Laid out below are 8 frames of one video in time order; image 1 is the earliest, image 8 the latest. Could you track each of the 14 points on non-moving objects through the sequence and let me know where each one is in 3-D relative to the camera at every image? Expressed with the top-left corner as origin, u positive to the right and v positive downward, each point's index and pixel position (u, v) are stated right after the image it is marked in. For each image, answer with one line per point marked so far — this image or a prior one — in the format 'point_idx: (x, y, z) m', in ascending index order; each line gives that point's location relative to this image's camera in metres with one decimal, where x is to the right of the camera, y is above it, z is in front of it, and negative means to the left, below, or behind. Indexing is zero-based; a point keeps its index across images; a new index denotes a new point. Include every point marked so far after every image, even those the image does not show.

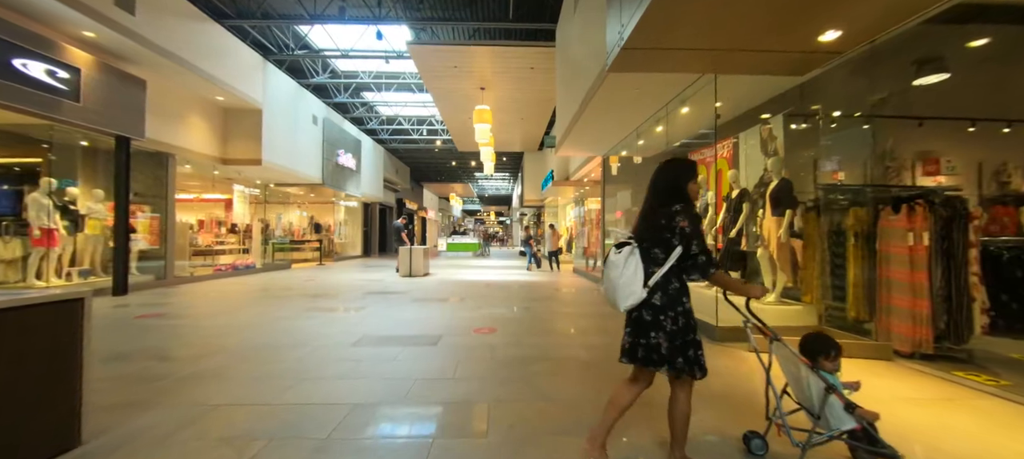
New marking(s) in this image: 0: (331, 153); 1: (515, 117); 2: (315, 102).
0: (-6.3, +2.7, +14.0) m
1: (+0.1, +3.8, +13.7) m
2: (-6.2, +4.1, +12.6) m
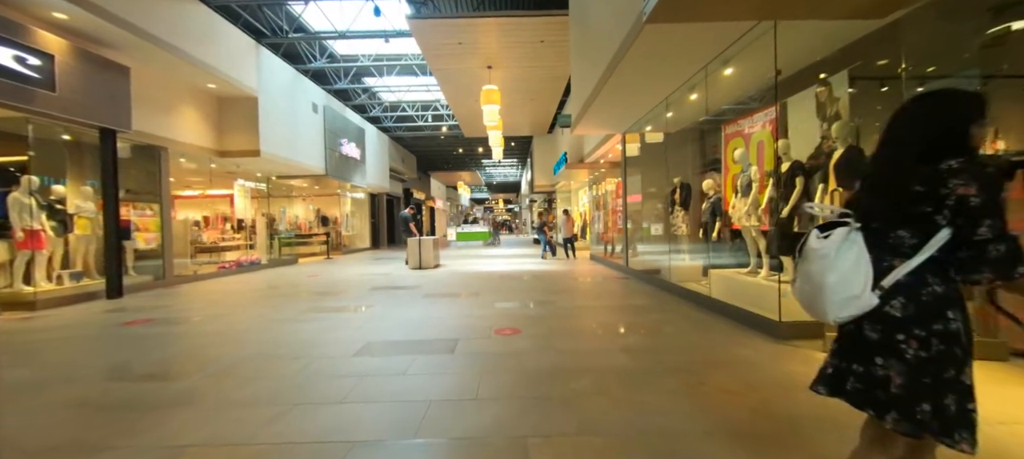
0: (-6.0, +2.9, +13.5) m
1: (+0.4, +4.2, +13.0) m
2: (-6.0, +4.3, +12.0) m
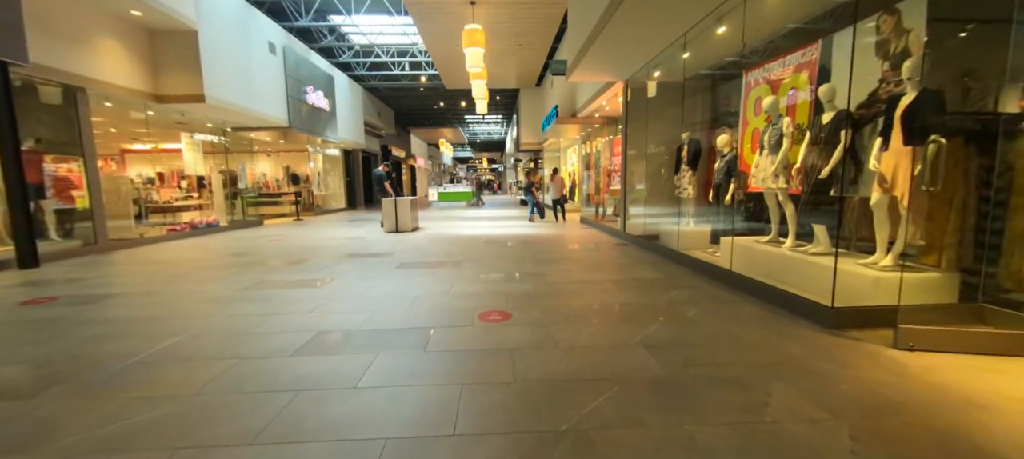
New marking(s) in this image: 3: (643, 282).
0: (-6.4, +4.2, +12.1) m
1: (0.0, +5.4, +11.8) m
2: (-6.3, +5.4, +10.5) m
3: (+1.3, -0.5, +4.0) m
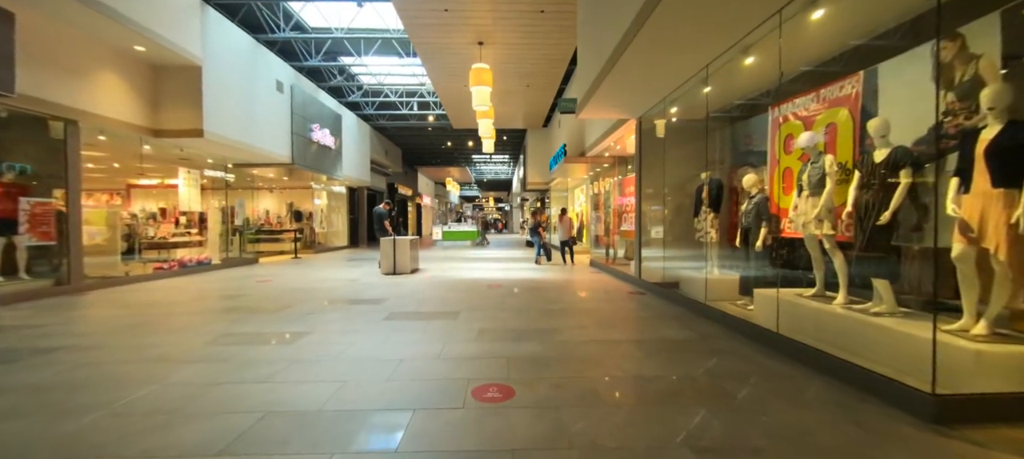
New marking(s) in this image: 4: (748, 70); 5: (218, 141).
0: (-6.2, +3.0, +12.0) m
1: (+0.2, +4.2, +11.7) m
2: (-6.1, +4.4, +10.5) m
3: (+1.3, -1.0, +3.4) m
4: (+2.8, +1.9, +5.0) m
5: (-6.2, +1.9, +8.4) m
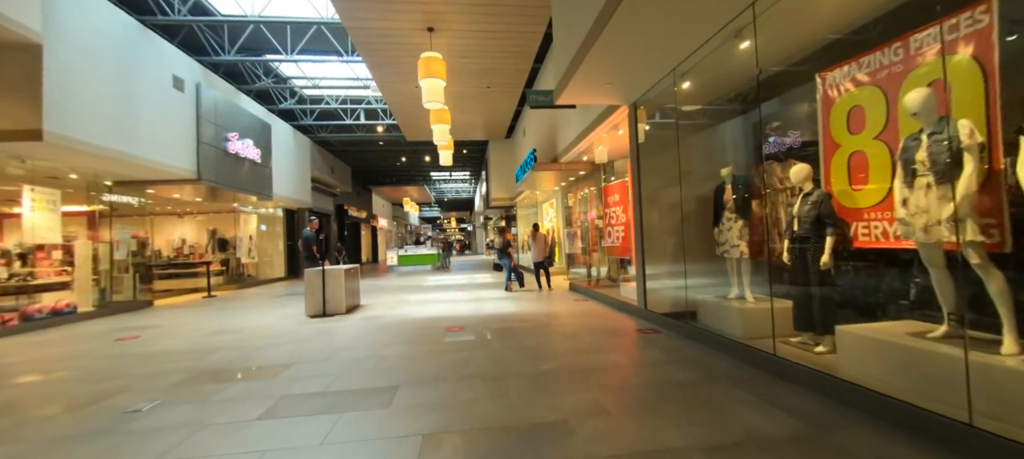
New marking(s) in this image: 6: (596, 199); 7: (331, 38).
0: (-7.2, +2.3, +9.9) m
1: (-0.9, +3.7, +10.2) m
2: (-7.1, +3.7, +8.5) m
3: (+1.2, -1.0, +1.8) m
4: (+2.4, +1.8, +3.7) m
5: (-6.9, +1.3, +6.3) m
6: (+1.7, +0.6, +8.4) m
7: (-4.4, +4.5, +9.7) m
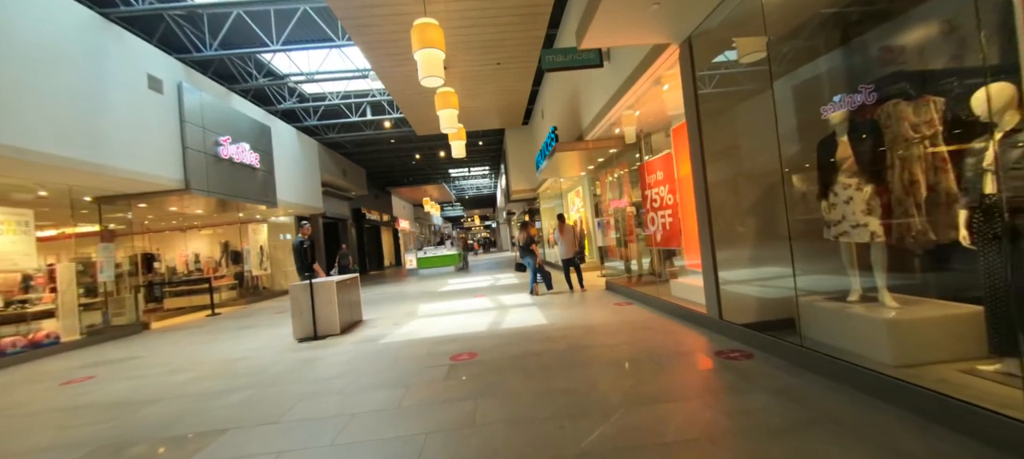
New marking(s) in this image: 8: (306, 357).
0: (-6.8, +2.0, +9.1) m
1: (-0.6, +3.8, +9.0) m
2: (-6.9, +3.4, +7.7) m
3: (+1.3, -0.9, +0.6) m
4: (+2.4, +2.0, +2.3) m
5: (-6.7, +1.0, +5.5) m
6: (+2.1, +0.9, +7.1) m
7: (-4.1, +4.4, +8.7) m
8: (-2.3, -1.5, +4.7) m
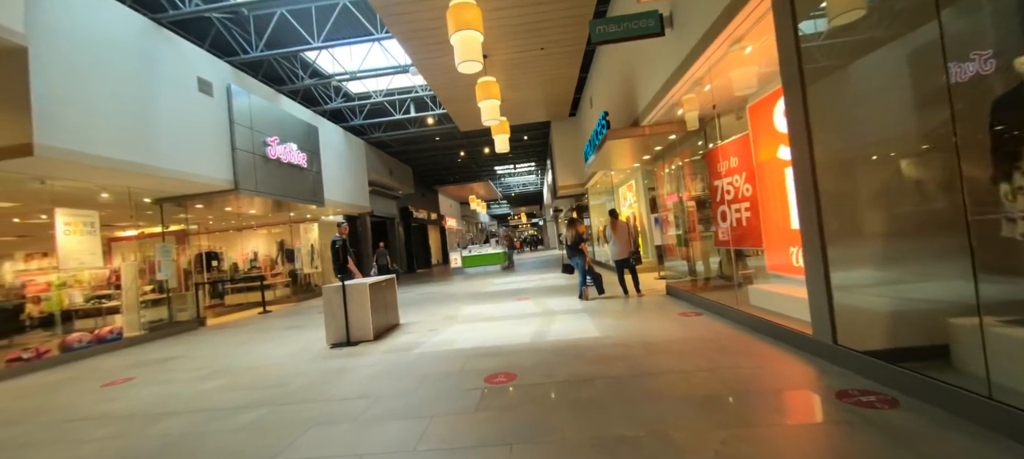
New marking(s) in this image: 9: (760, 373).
0: (-5.8, +2.0, +9.2) m
1: (+0.3, +3.8, +8.4) m
2: (-6.0, +3.4, +7.8) m
3: (+1.2, -0.9, -0.2) m
4: (+2.6, +2.0, +1.4) m
5: (-6.1, +1.0, +5.6) m
6: (+2.8, +0.9, +6.2) m
7: (-3.2, +4.4, +8.5) m
8: (-1.9, -1.4, +4.3) m
9: (+1.7, -1.0, +2.9) m
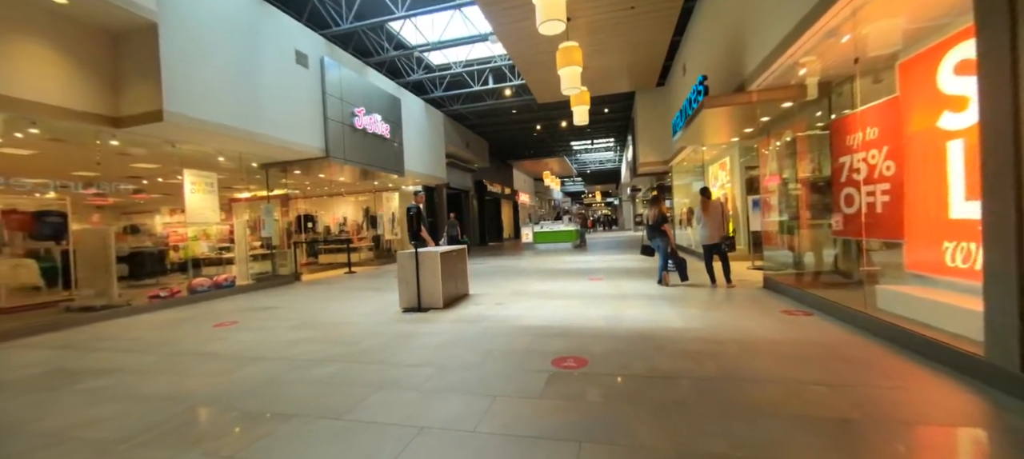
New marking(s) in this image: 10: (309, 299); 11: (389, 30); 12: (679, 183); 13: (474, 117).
0: (-4.0, +2.8, +9.7) m
1: (+2.0, +4.3, +7.7) m
2: (-4.4, +4.1, +8.2) m
3: (+1.1, -1.0, -0.6) m
4: (+2.8, +2.0, +0.5) m
5: (-4.9, +1.6, +6.3) m
6: (+3.9, +1.1, +5.3) m
7: (-1.5, +5.0, +8.4) m
8: (-1.1, -1.1, +4.4) m
9: (+2.1, -0.9, +2.3) m
10: (-3.5, -1.2, +7.1) m
11: (-3.2, +5.1, +10.4) m
12: (+5.1, +1.4, +12.4) m
13: (-1.7, +4.9, +17.5) m
